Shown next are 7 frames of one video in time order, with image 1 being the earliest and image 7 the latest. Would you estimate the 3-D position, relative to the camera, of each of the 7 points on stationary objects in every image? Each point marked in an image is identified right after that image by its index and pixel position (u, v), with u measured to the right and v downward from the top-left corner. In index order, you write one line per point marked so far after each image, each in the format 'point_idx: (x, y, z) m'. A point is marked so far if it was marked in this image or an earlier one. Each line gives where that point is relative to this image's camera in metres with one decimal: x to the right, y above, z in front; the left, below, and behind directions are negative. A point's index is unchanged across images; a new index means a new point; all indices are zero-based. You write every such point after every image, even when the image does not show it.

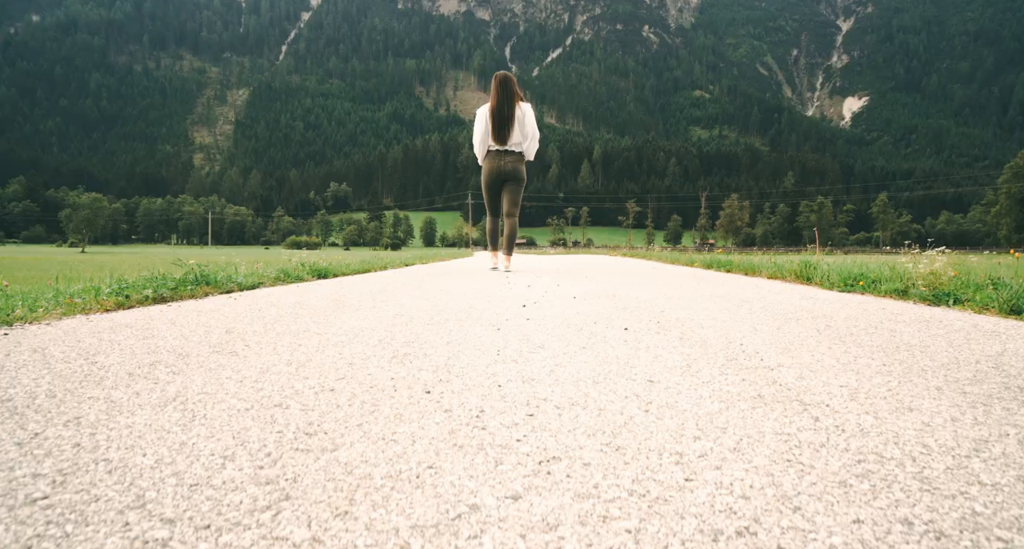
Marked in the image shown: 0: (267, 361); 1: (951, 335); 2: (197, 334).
0: (-4.2, -1.5, +10.2) m
1: (+9.9, -1.4, +13.4) m
2: (-7.0, -1.4, +13.2) m
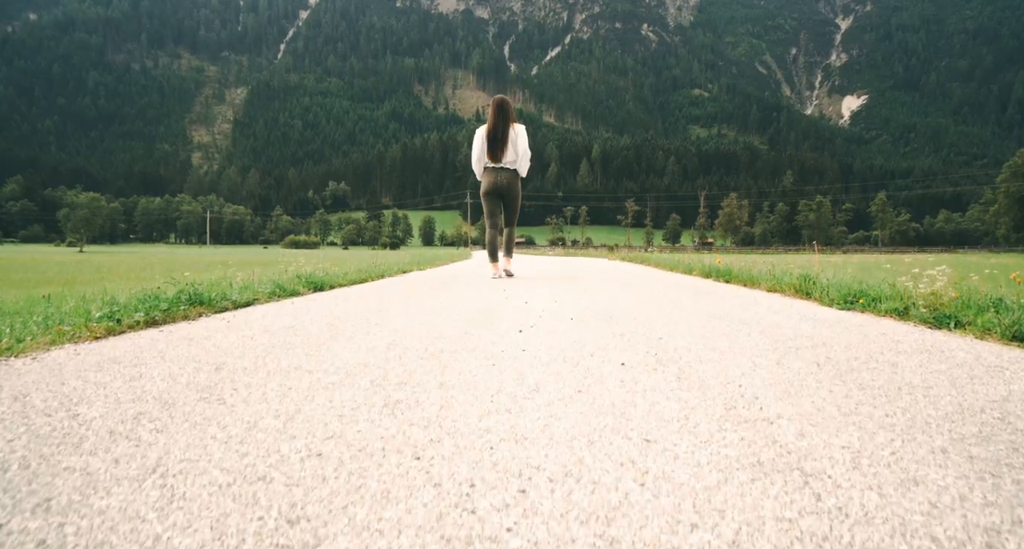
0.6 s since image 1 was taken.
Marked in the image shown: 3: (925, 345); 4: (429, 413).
0: (-4.3, -2.3, +9.9) m
1: (+9.8, -2.2, +13.1) m
2: (-7.1, -2.2, +12.9) m
3: (+11.8, -2.0, +16.8) m
4: (-1.4, -2.4, +9.9) m
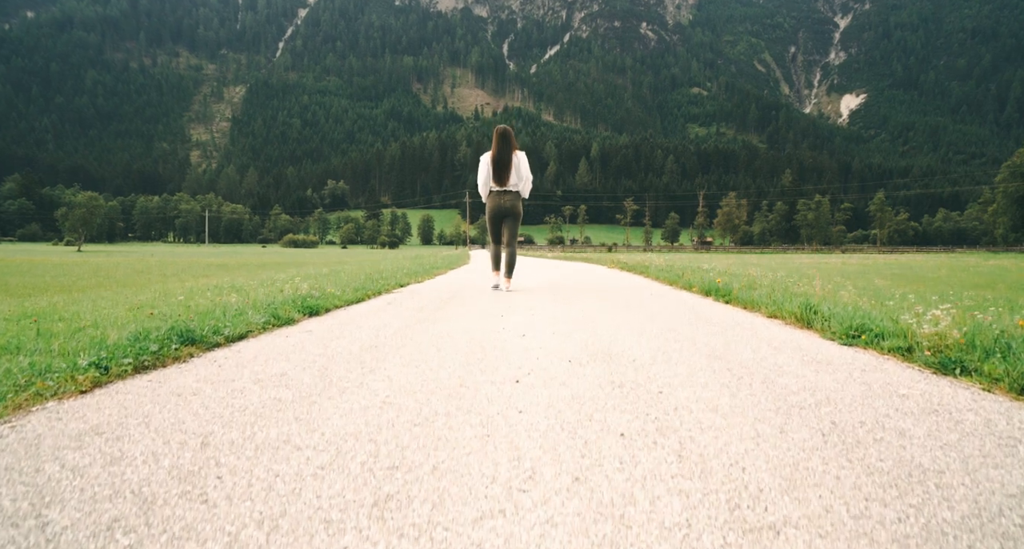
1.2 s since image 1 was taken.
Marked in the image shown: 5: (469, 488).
0: (-4.4, -3.9, +9.5) m
1: (+9.7, -3.7, +12.7) m
2: (-7.2, -3.7, +12.4) m
3: (+11.7, -3.6, +16.4) m
4: (-1.5, -3.9, +9.5) m
5: (-0.8, -3.8, +10.7) m
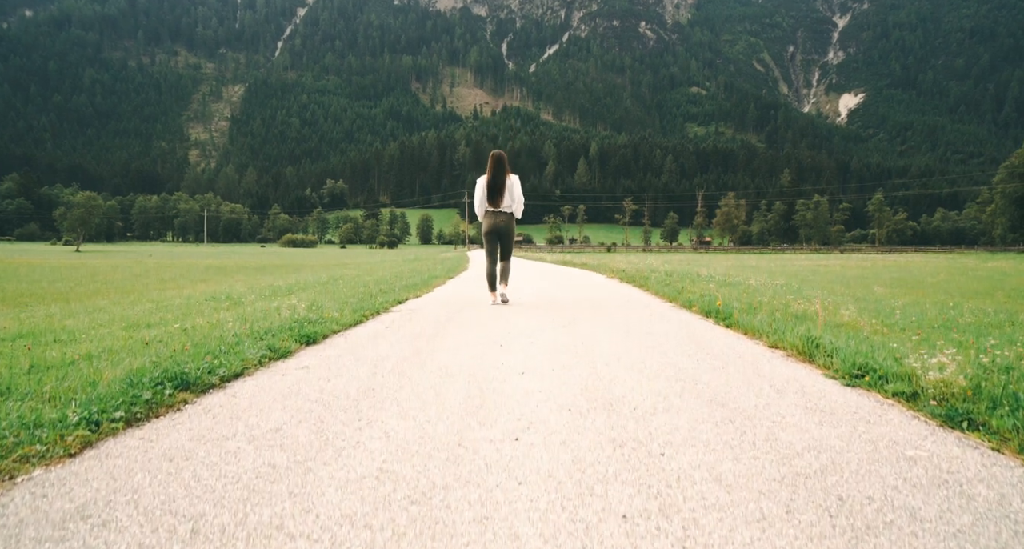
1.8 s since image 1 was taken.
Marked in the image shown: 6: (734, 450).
0: (-4.4, -5.6, +9.1) m
1: (+9.7, -5.5, +12.4) m
2: (-7.3, -5.4, +12.1) m
3: (+11.7, -5.3, +16.0) m
4: (-1.5, -5.6, +9.1) m
5: (-0.8, -5.6, +10.3) m
6: (+6.6, -5.2, +17.5) m
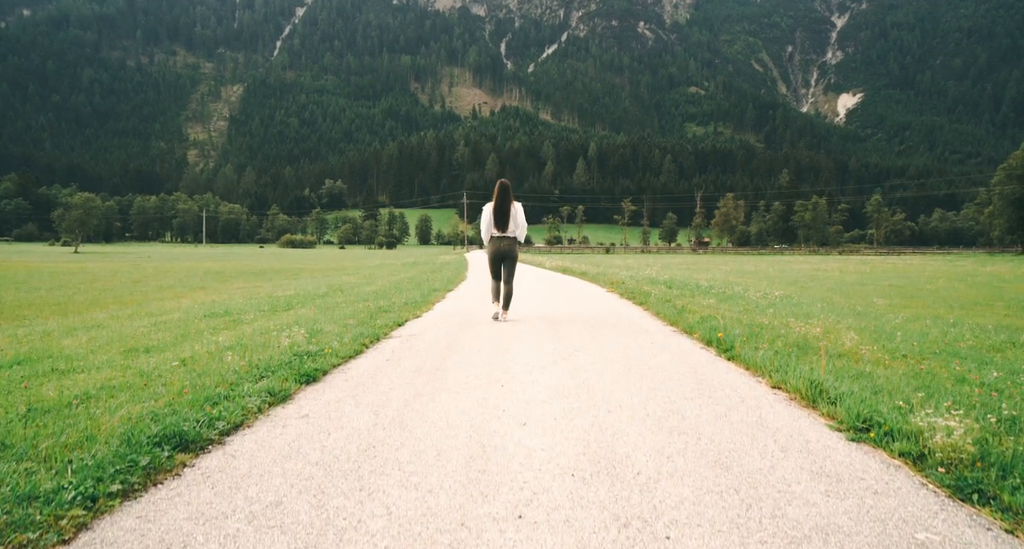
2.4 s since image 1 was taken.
0: (-4.3, -7.9, +8.8) m
1: (+9.8, -7.8, +12.1) m
2: (-7.1, -7.7, +11.8) m
3: (+11.8, -7.6, +15.8) m
4: (-1.4, -7.9, +8.8) m
5: (-0.7, -7.9, +10.0) m
6: (+6.7, -7.5, +17.2) m
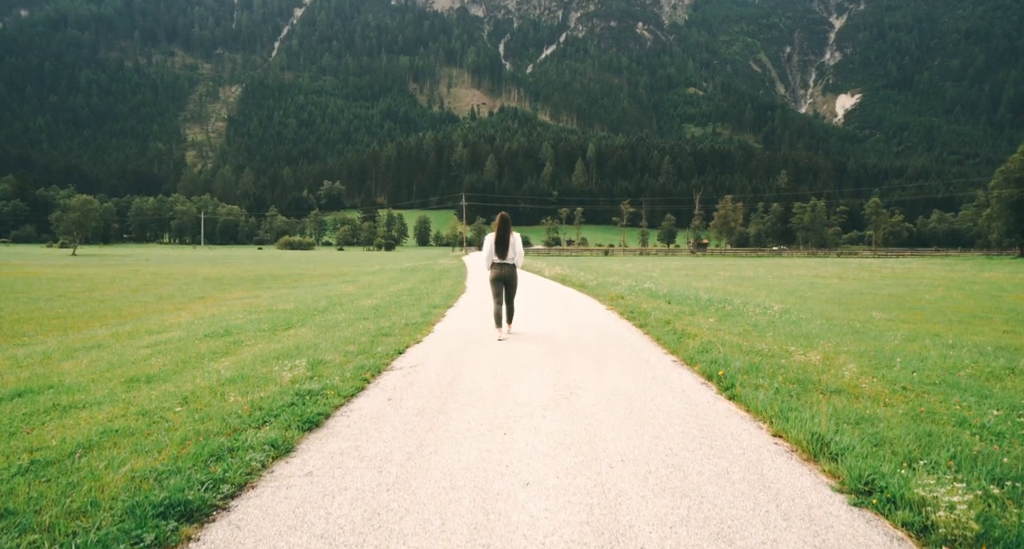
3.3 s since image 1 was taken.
0: (-4.1, -10.7, +8.9) m
1: (+10.0, -10.5, +12.2) m
2: (-7.0, -10.5, +11.8) m
3: (+12.0, -10.3, +15.9) m
4: (-1.2, -10.7, +8.9) m
5: (-0.5, -10.6, +10.1) m
6: (+6.9, -10.3, +17.3) m
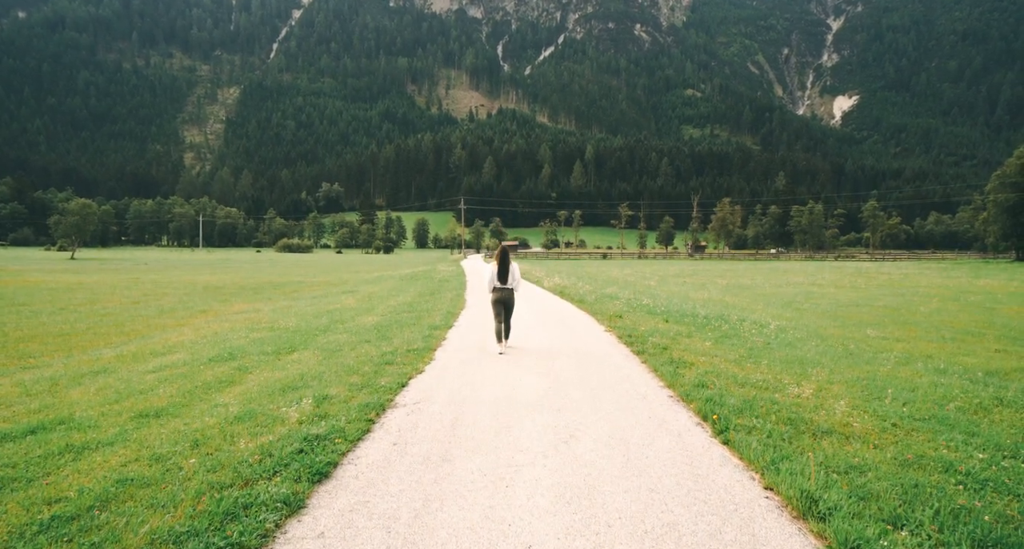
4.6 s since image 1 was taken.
0: (-3.9, -14.2, +10.3) m
1: (+10.2, -14.0, +13.6) m
2: (-6.8, -14.0, +13.2) m
3: (+12.2, -13.8, +17.3) m
4: (-1.0, -14.2, +10.3) m
5: (-0.3, -14.1, +11.5) m
6: (+7.1, -13.8, +18.7) m
